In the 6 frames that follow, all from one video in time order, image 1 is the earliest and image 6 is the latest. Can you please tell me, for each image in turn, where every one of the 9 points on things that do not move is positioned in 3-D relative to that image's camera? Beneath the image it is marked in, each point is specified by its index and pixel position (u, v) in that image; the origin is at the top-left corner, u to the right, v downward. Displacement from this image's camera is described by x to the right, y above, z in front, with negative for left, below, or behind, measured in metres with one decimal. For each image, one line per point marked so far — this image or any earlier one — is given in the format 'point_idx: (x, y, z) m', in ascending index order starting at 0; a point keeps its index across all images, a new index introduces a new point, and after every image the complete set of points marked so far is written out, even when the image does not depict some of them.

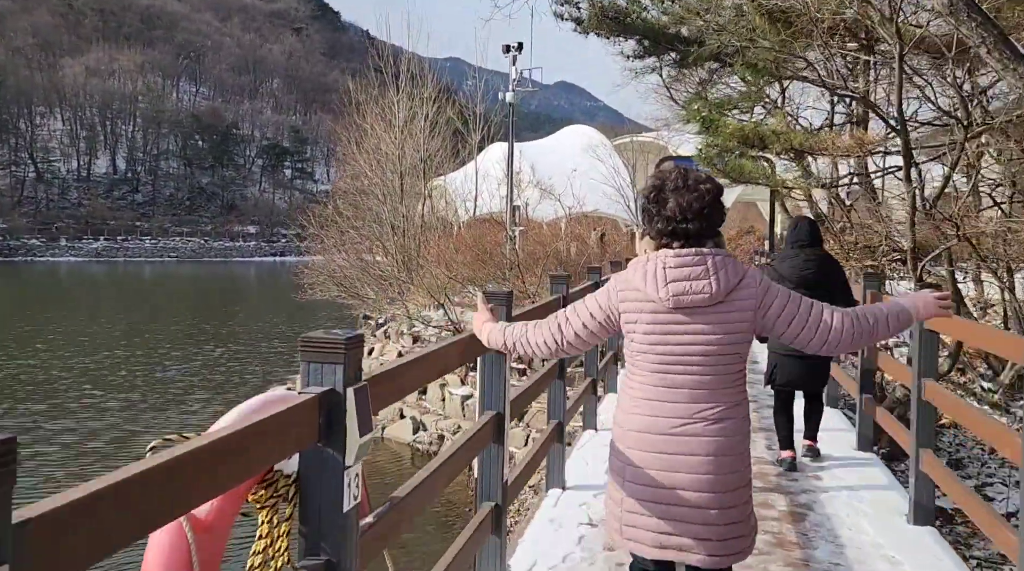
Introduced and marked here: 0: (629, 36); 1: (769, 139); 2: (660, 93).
0: (+1.4, +3.1, +12.3) m
1: (+2.4, +1.4, +9.3) m
2: (+2.5, +3.2, +16.4) m
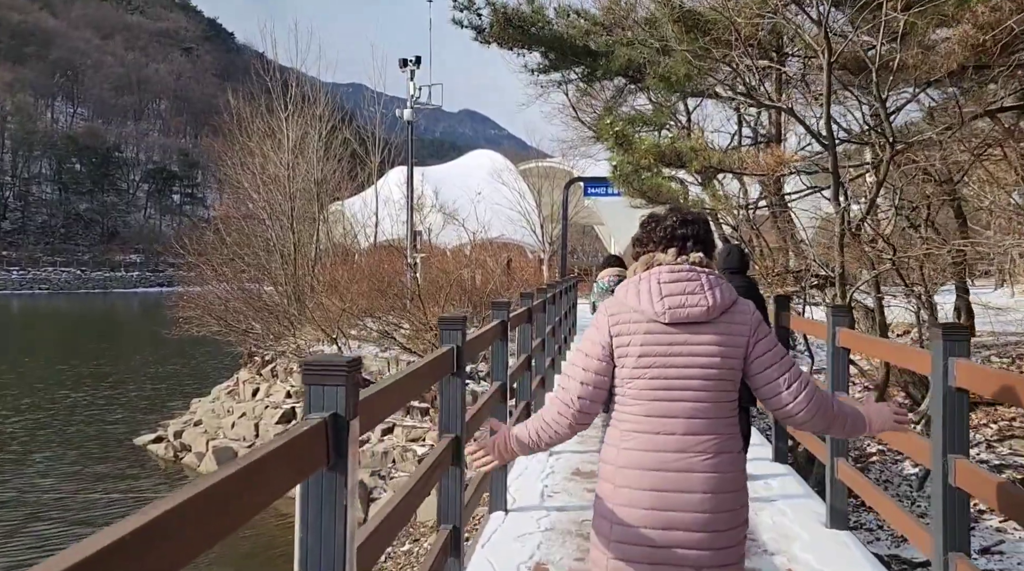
0: (+0.2, +2.8, +11.5) m
1: (+1.5, +1.1, +8.6) m
2: (+0.9, +2.8, +15.6) m
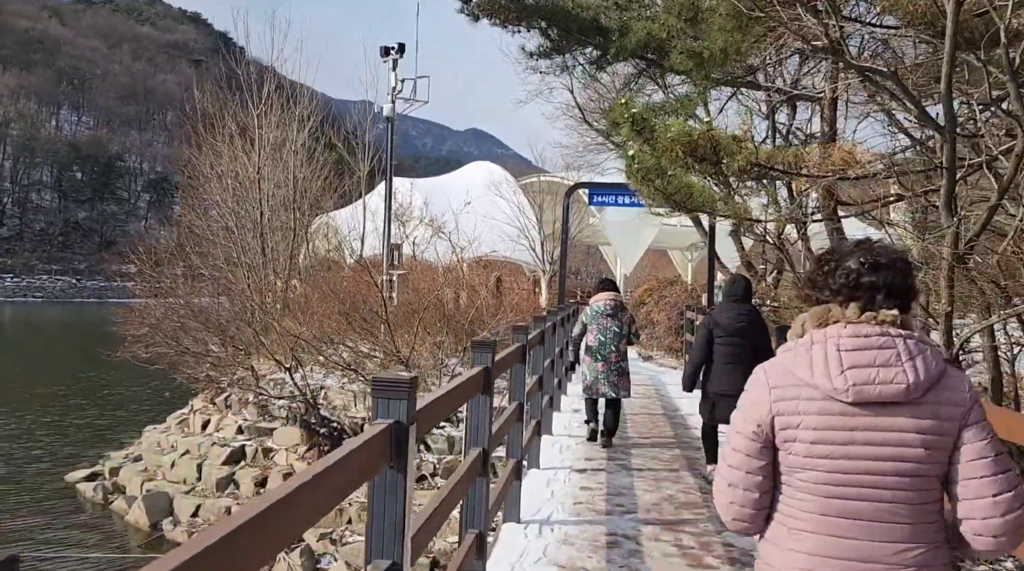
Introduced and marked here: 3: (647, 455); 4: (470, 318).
0: (+0.2, +2.5, +9.5) m
1: (+1.4, +0.9, +6.5) m
2: (+0.9, +2.4, +13.6) m
3: (+0.9, -1.1, +6.8) m
4: (-0.6, -0.4, +13.0) m
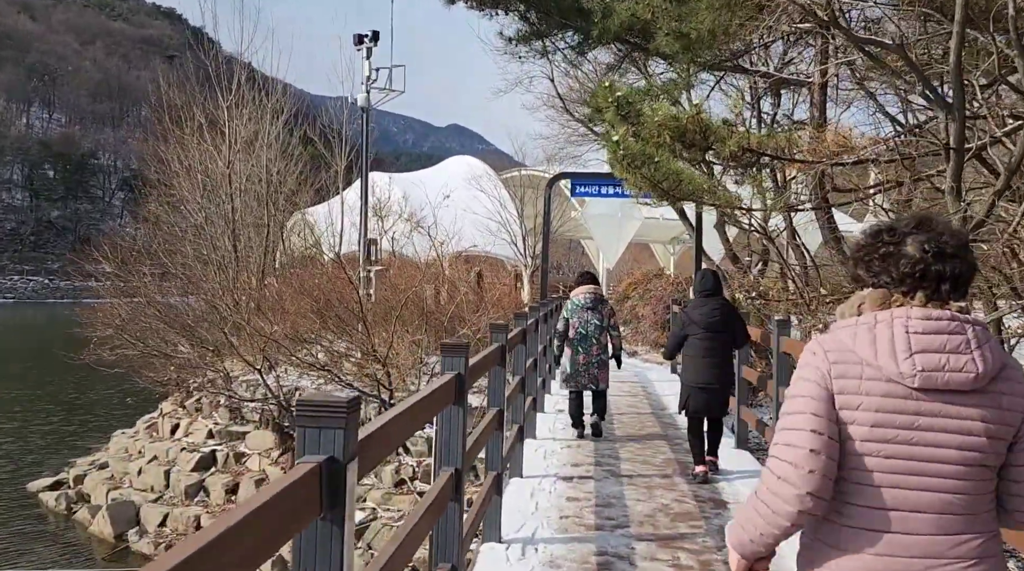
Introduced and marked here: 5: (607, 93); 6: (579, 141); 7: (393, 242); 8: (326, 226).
0: (0.0, +2.5, +9.1) m
1: (+1.3, +0.9, +6.1) m
2: (+0.6, +2.5, +13.2) m
3: (+0.8, -1.1, +6.4) m
4: (-0.8, -0.4, +12.6) m
5: (+0.6, +1.3, +6.5) m
6: (+1.0, +2.2, +14.9) m
7: (-2.0, +0.7, +16.5) m
8: (-3.7, +1.2, +19.6) m
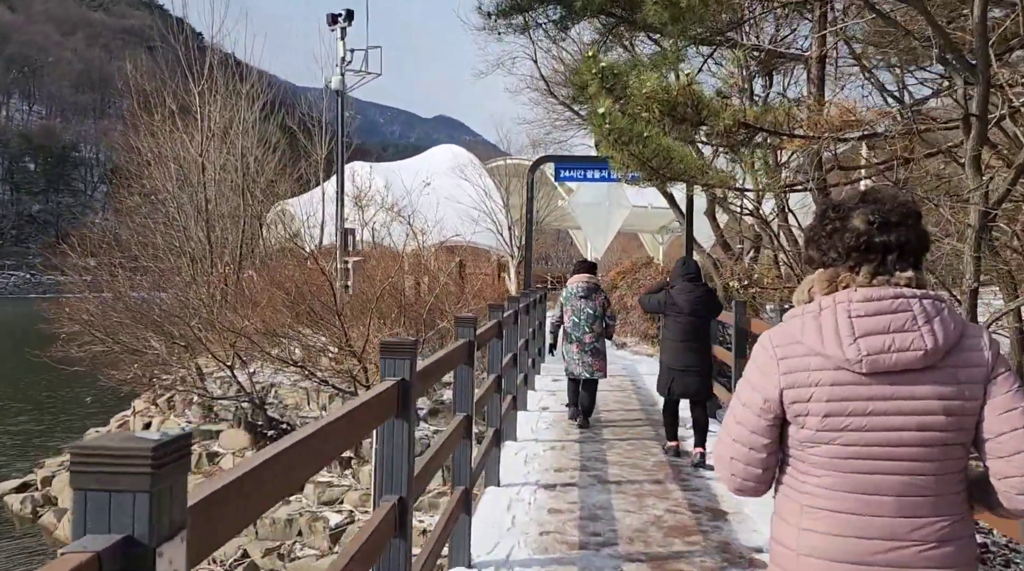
0: (-0.2, +2.6, +8.6) m
1: (+1.1, +1.0, +5.7) m
2: (+0.4, +2.6, +12.7) m
3: (+0.7, -1.0, +5.9) m
4: (-1.0, -0.3, +12.1) m
5: (+0.5, +1.3, +6.0) m
6: (+0.8, +2.3, +14.4) m
7: (-2.2, +0.9, +16.0) m
8: (-4.0, +1.4, +19.0) m
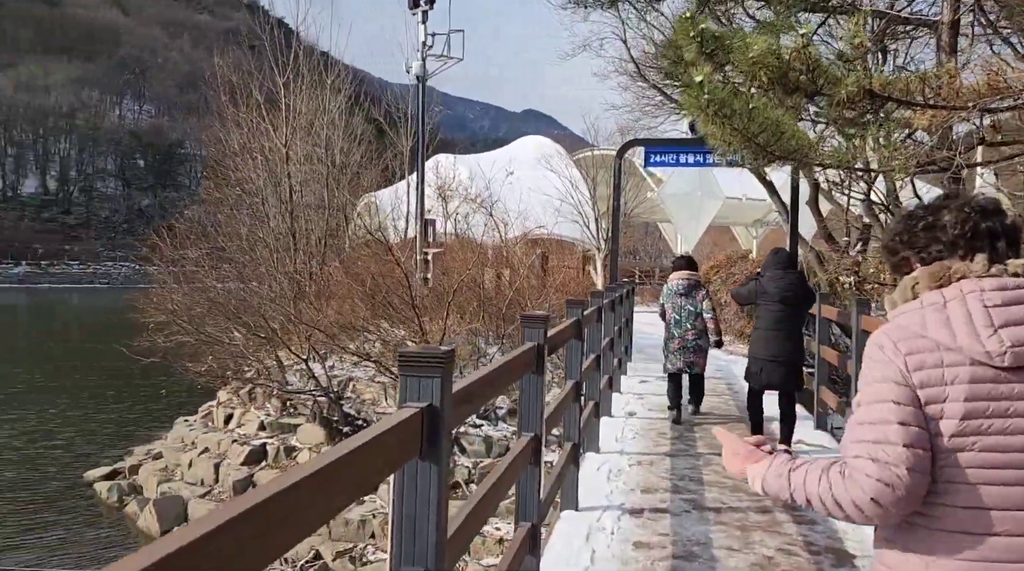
0: (+0.5, +2.7, +7.9) m
1: (+1.6, +1.0, +4.9) m
2: (+1.4, +2.7, +12.0) m
3: (+1.1, -1.0, +5.3) m
4: (0.0, -0.2, +11.6) m
5: (+1.0, +1.4, +5.4) m
6: (+2.0, +2.4, +13.7) m
7: (-0.9, +1.0, +15.5) m
8: (-2.4, +1.5, +18.7) m
